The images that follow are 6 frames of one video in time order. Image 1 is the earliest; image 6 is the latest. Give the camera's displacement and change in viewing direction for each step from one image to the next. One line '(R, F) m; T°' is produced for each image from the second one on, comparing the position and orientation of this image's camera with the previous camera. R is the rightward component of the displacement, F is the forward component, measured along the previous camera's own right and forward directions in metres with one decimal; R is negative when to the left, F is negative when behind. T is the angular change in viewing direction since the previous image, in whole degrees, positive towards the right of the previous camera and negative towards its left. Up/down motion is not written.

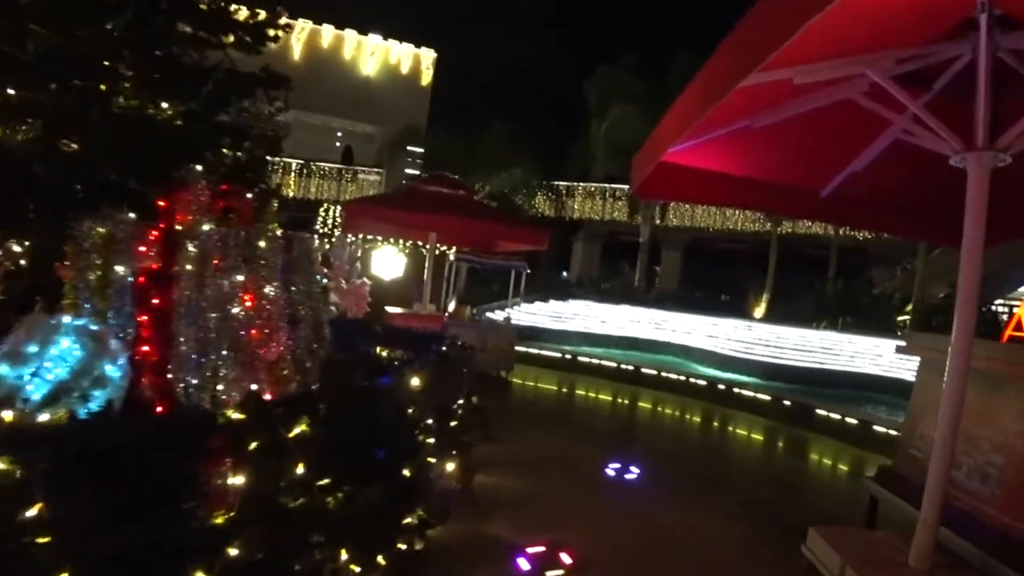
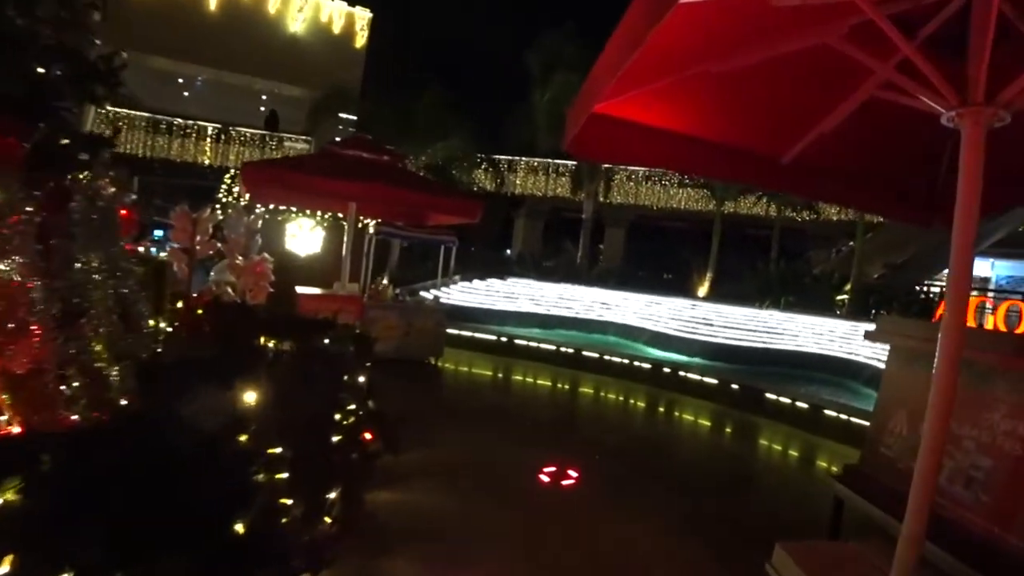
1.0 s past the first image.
(+0.2, +1.0) m; +4°
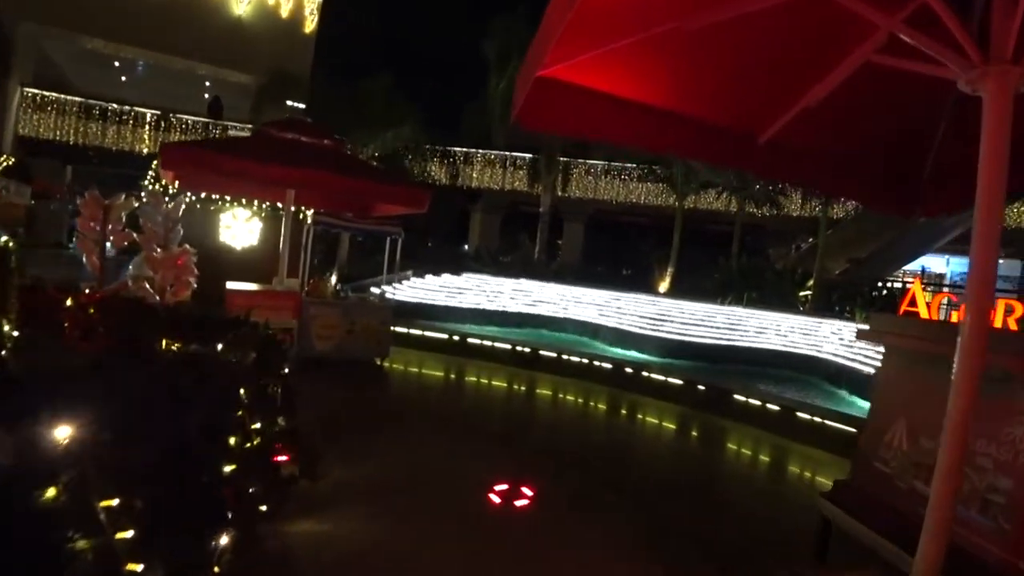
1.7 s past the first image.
(+0.1, +0.7) m; +3°
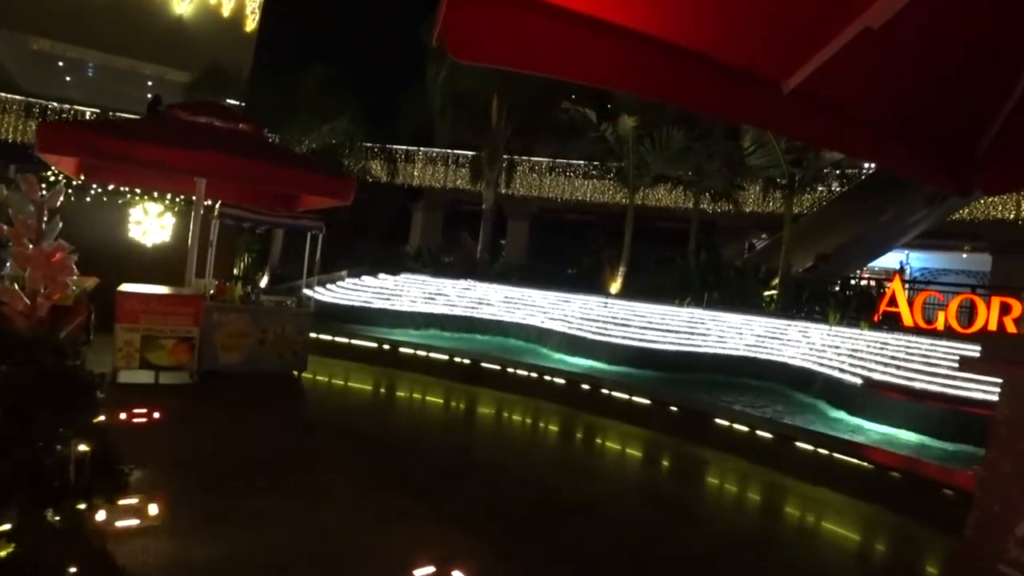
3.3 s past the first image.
(+0.1, +1.4) m; +4°
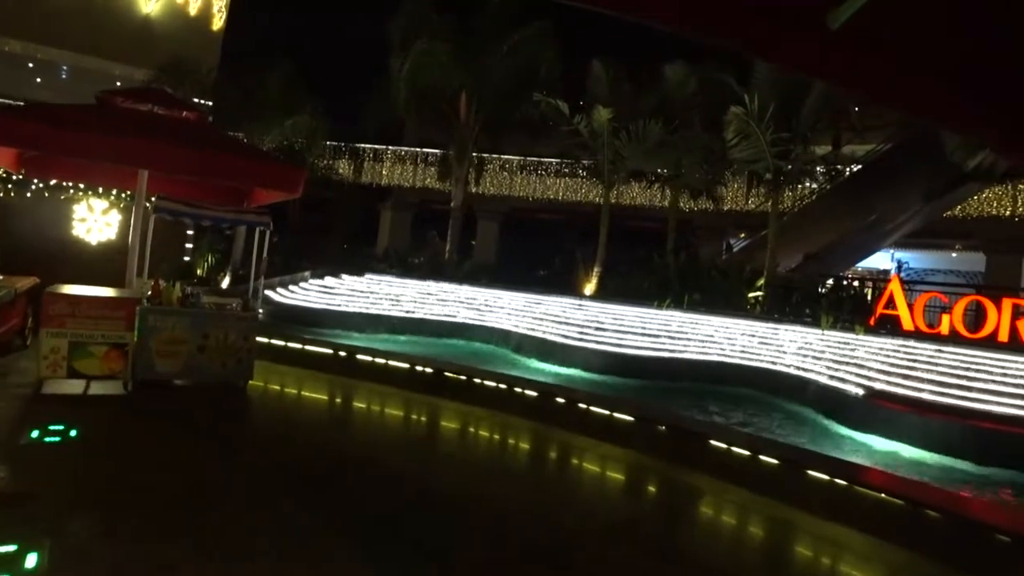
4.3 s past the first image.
(+0.1, +0.8) m; +2°
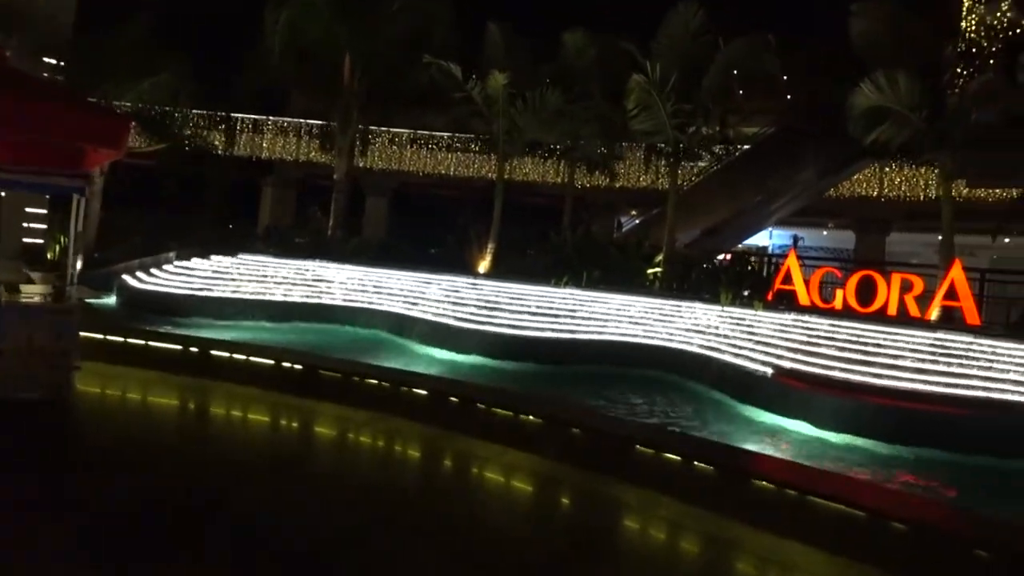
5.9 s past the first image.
(+0.1, +1.1) m; +8°
